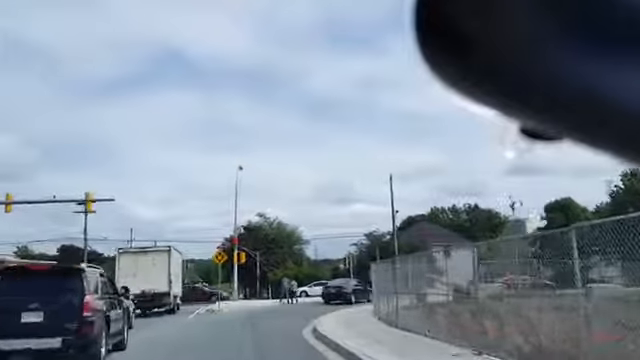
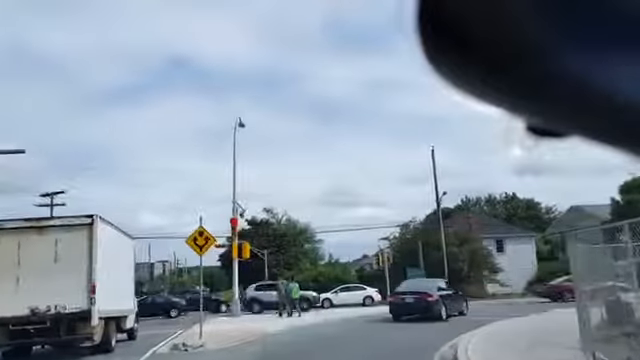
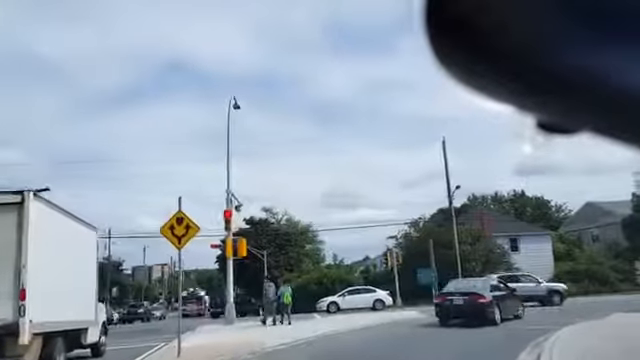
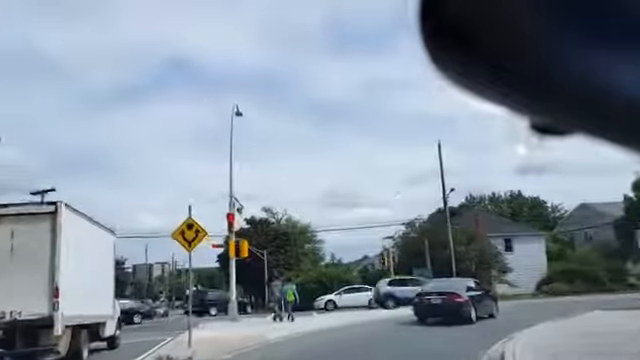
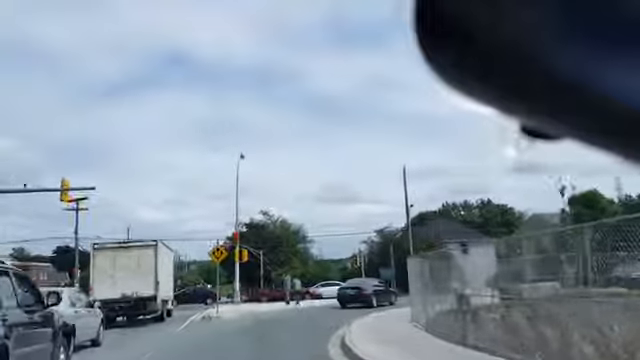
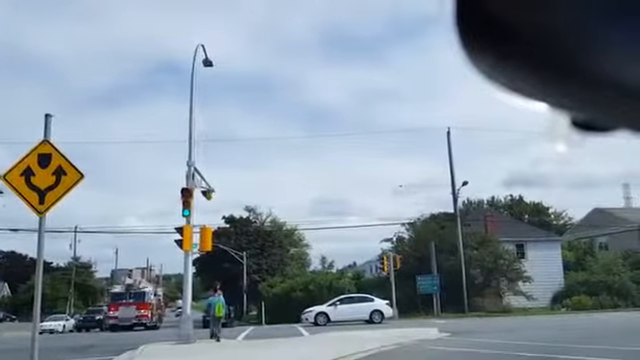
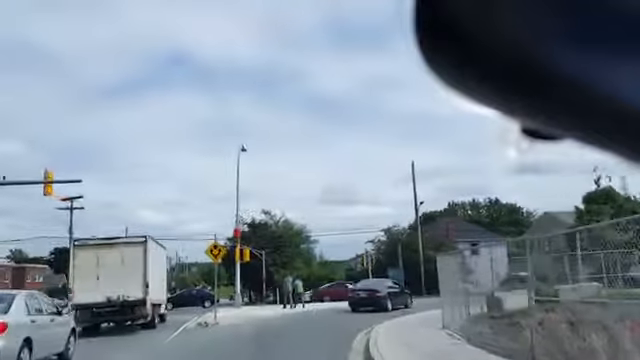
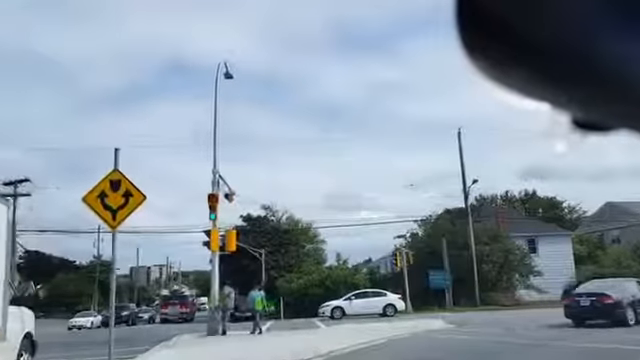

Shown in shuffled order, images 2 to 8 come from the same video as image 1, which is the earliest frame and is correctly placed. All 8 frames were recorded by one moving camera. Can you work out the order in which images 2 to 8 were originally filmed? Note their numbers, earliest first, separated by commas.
5, 7, 2, 4, 3, 8, 6
